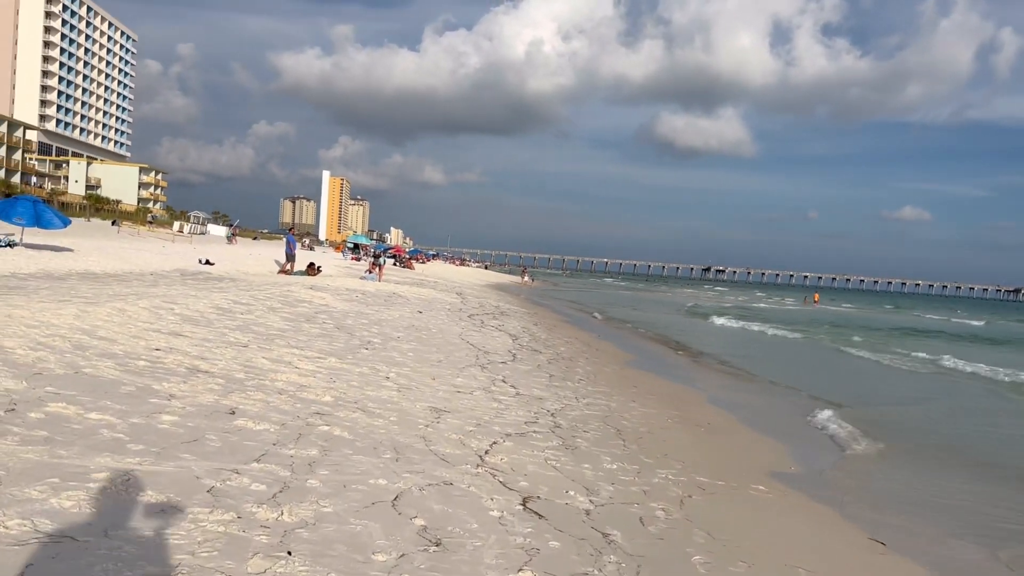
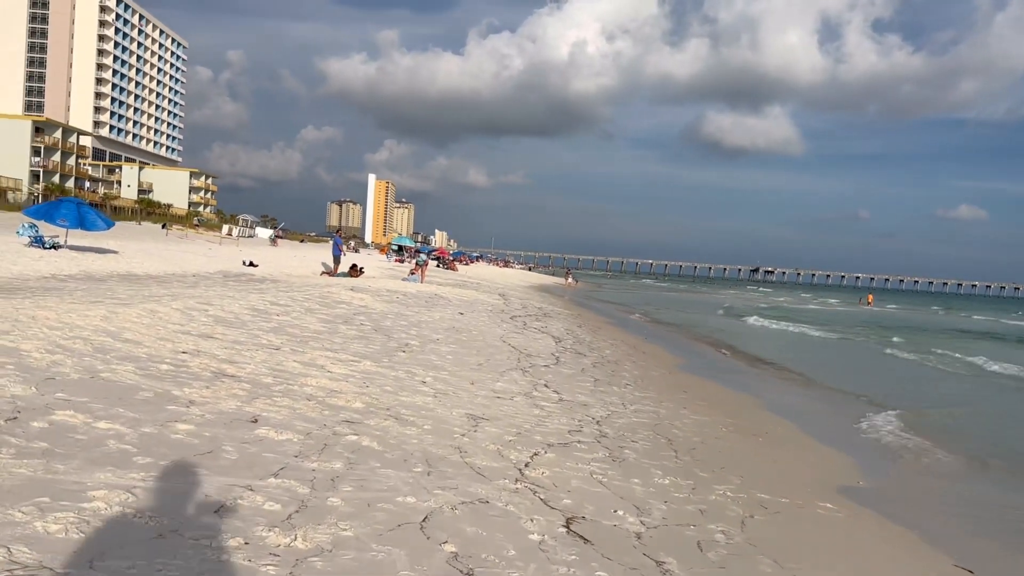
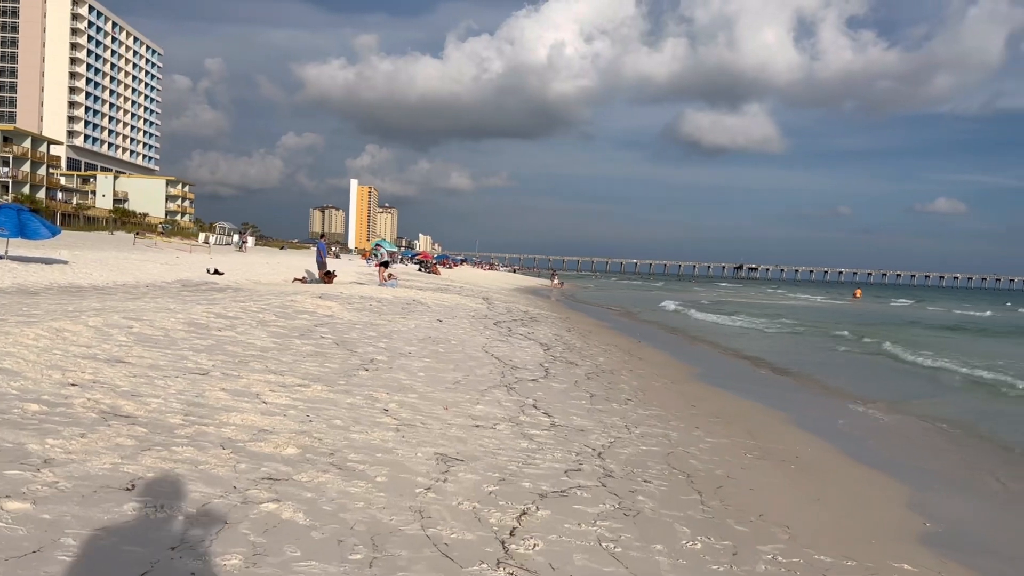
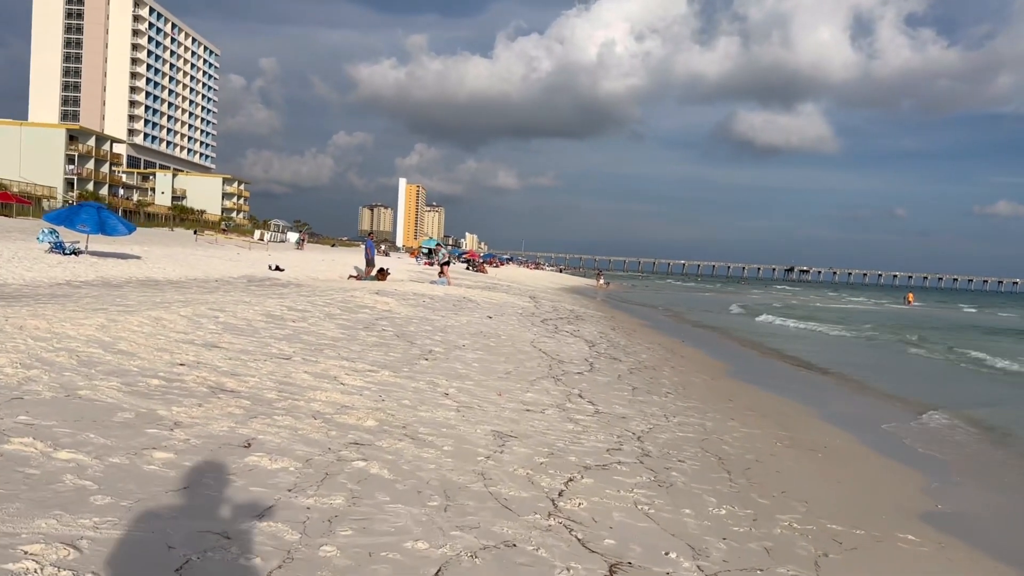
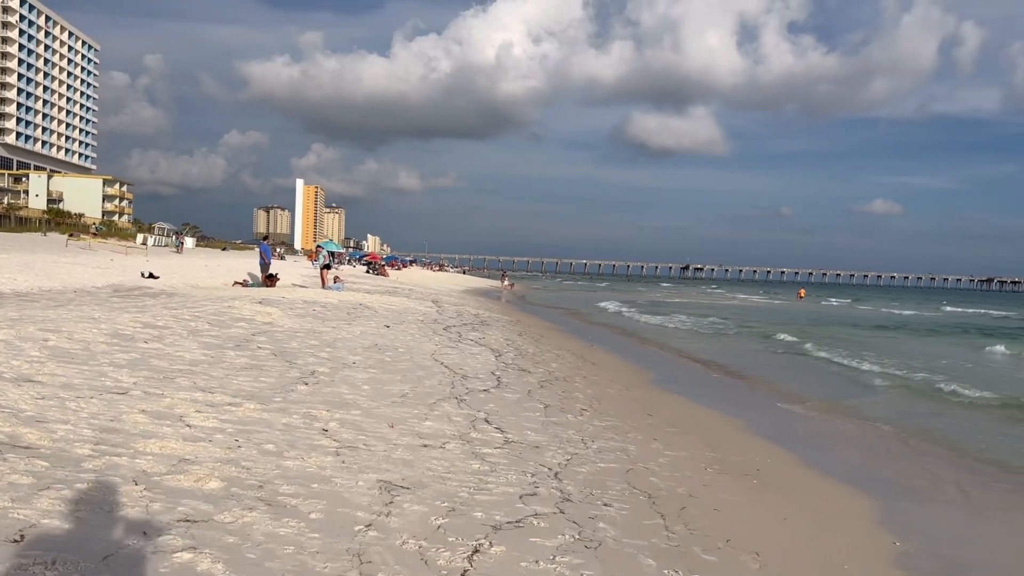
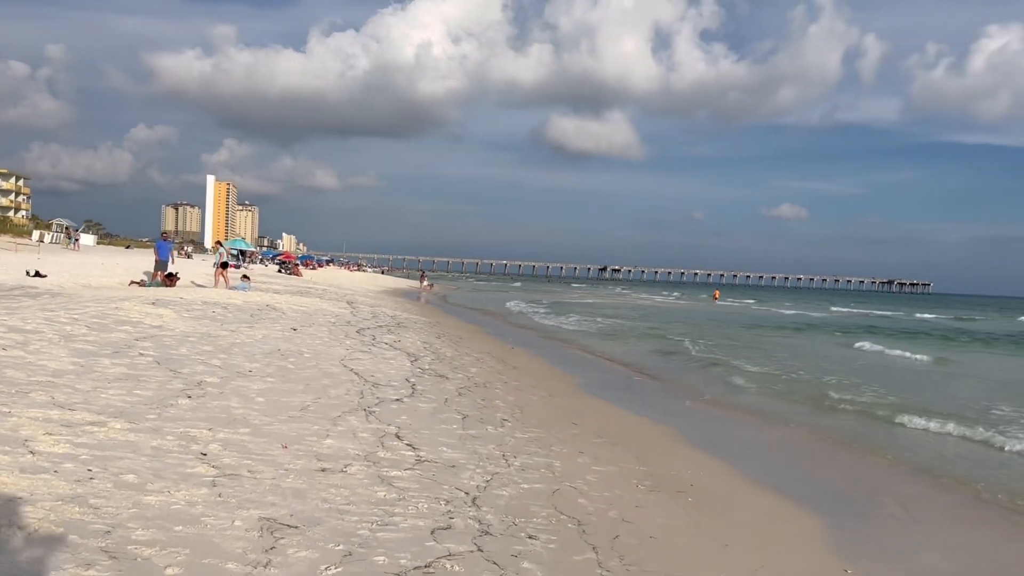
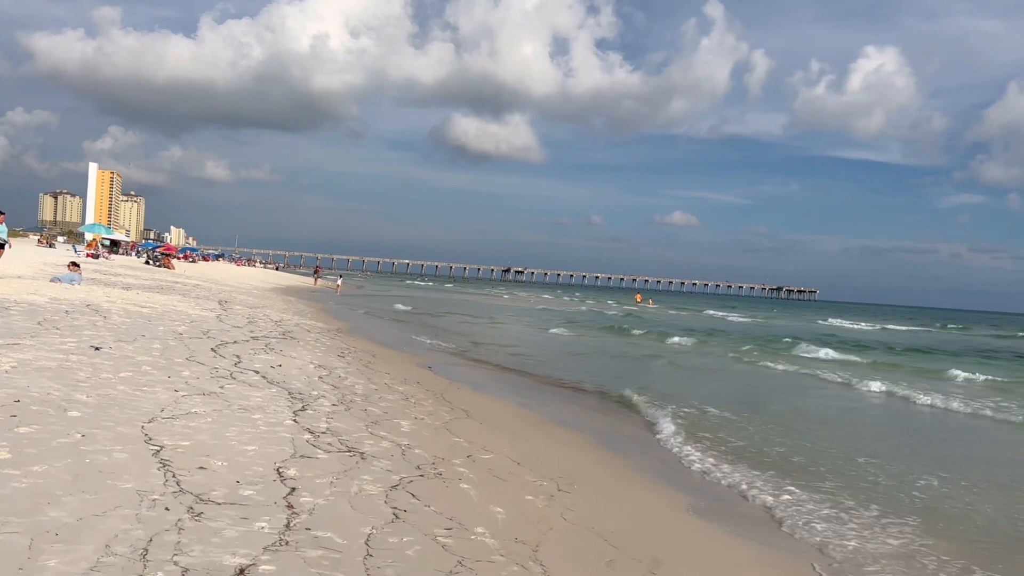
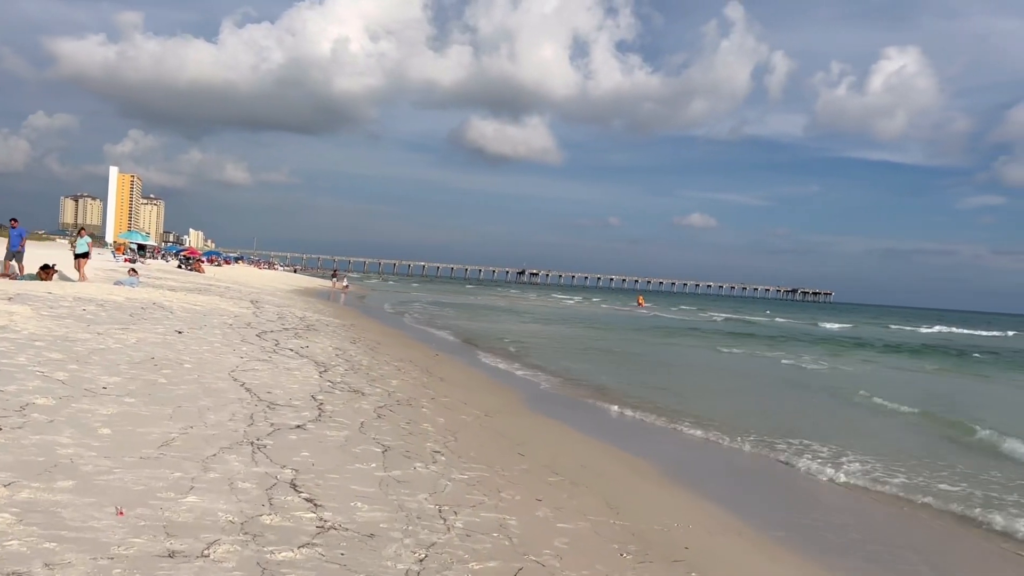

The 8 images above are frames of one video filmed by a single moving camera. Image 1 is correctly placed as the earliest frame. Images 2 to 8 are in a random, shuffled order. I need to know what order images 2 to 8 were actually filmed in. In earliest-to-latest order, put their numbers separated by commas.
2, 4, 3, 5, 6, 8, 7
